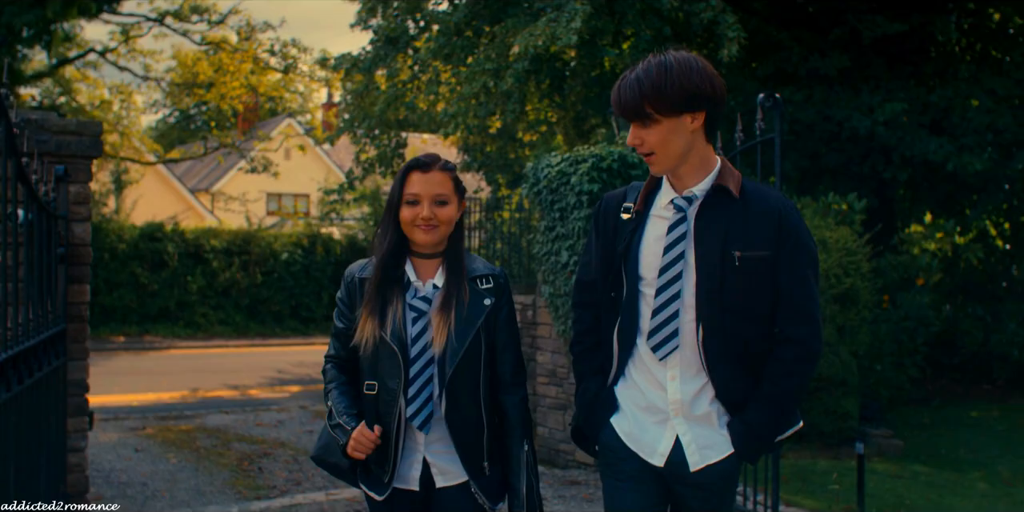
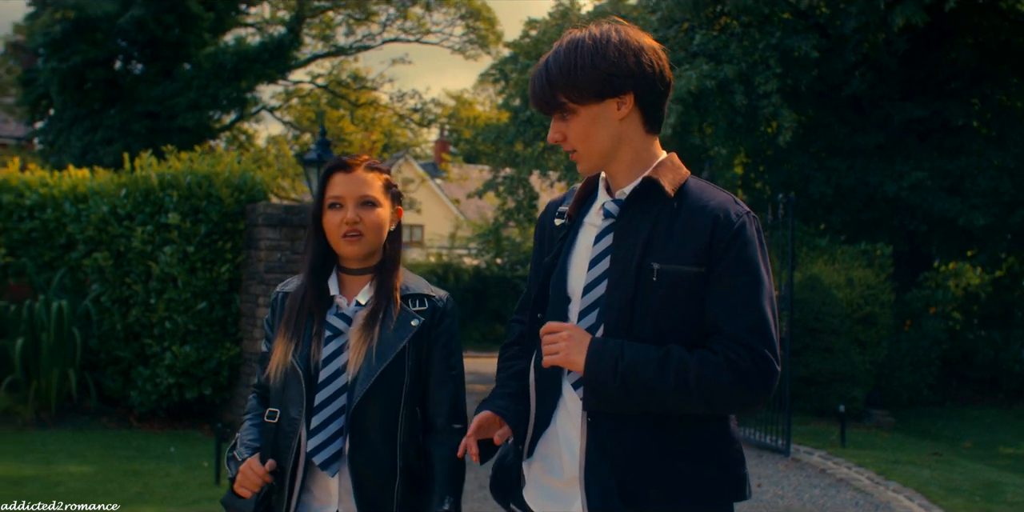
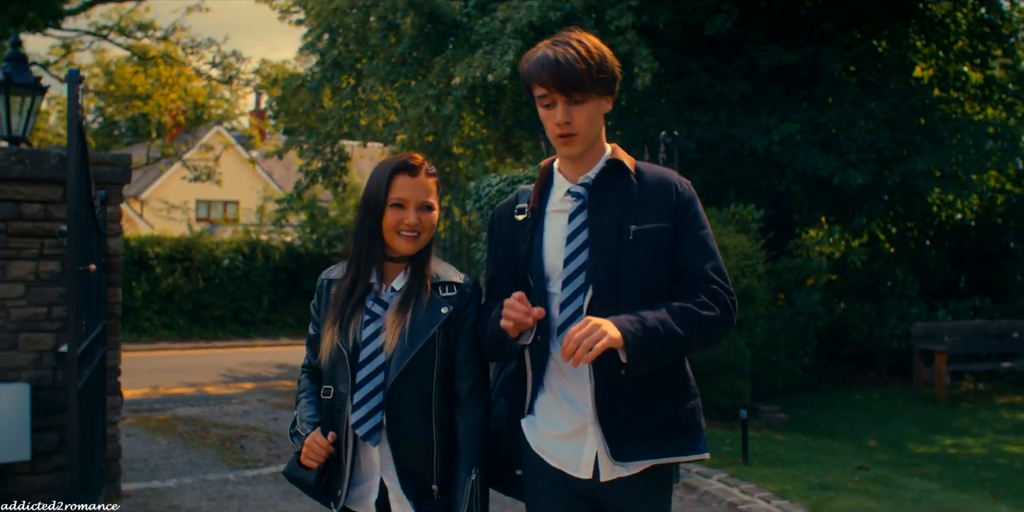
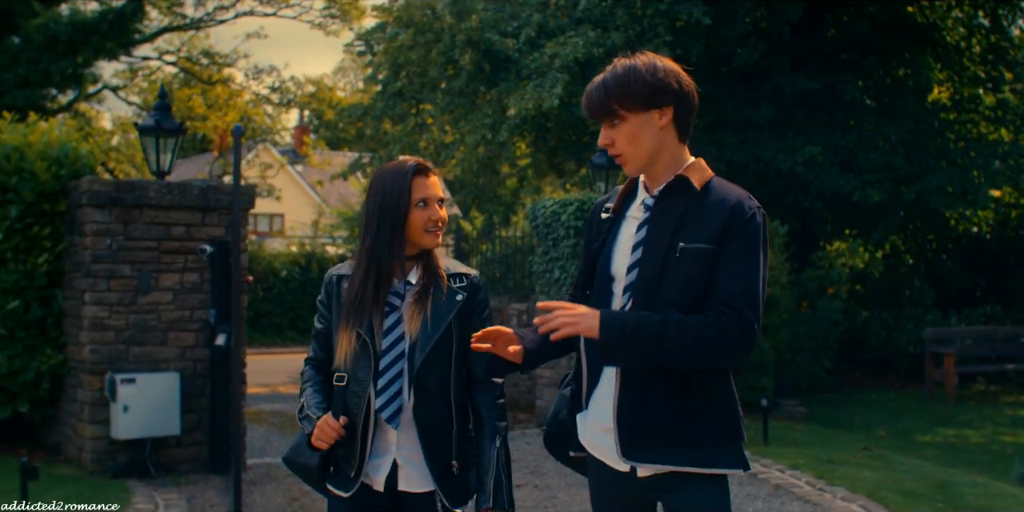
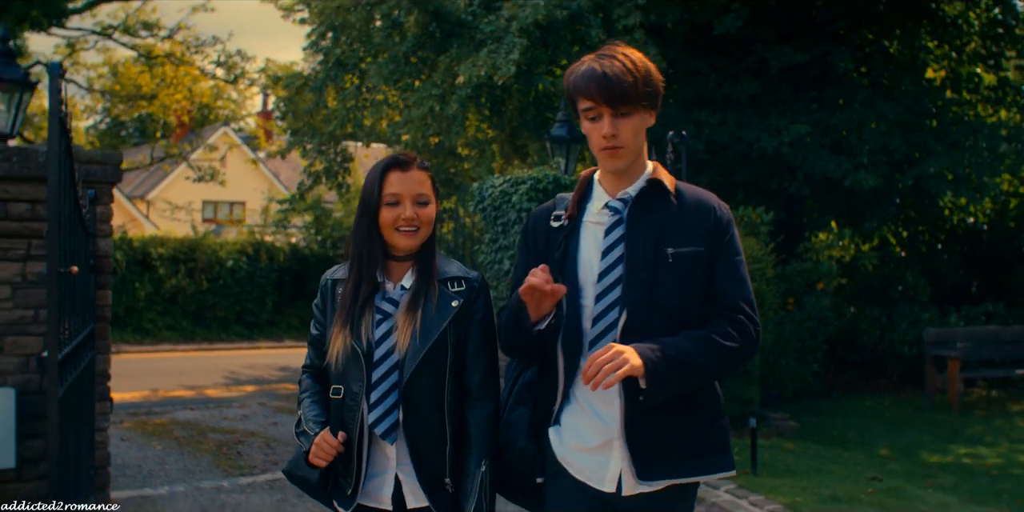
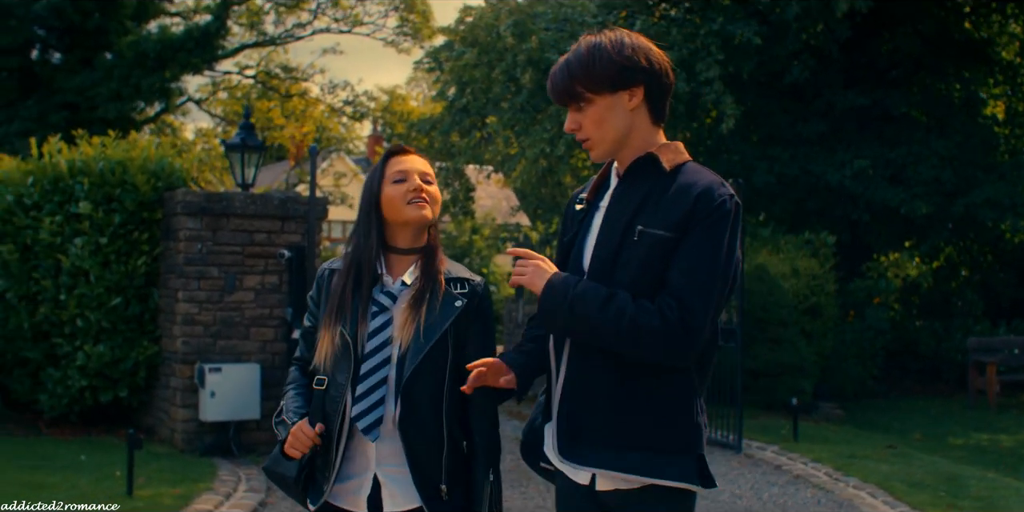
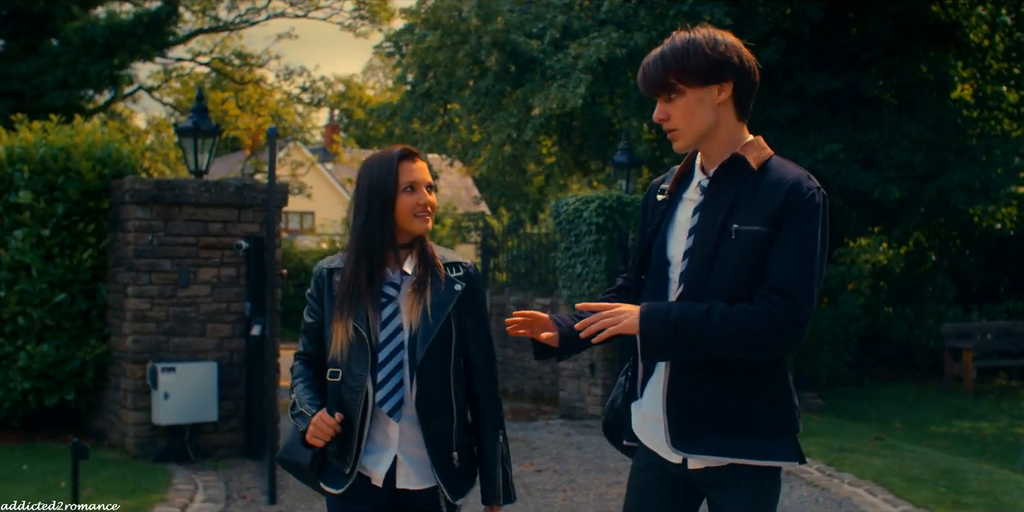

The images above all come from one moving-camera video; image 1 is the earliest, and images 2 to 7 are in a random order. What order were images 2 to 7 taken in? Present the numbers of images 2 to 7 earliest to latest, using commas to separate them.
5, 3, 4, 7, 6, 2
